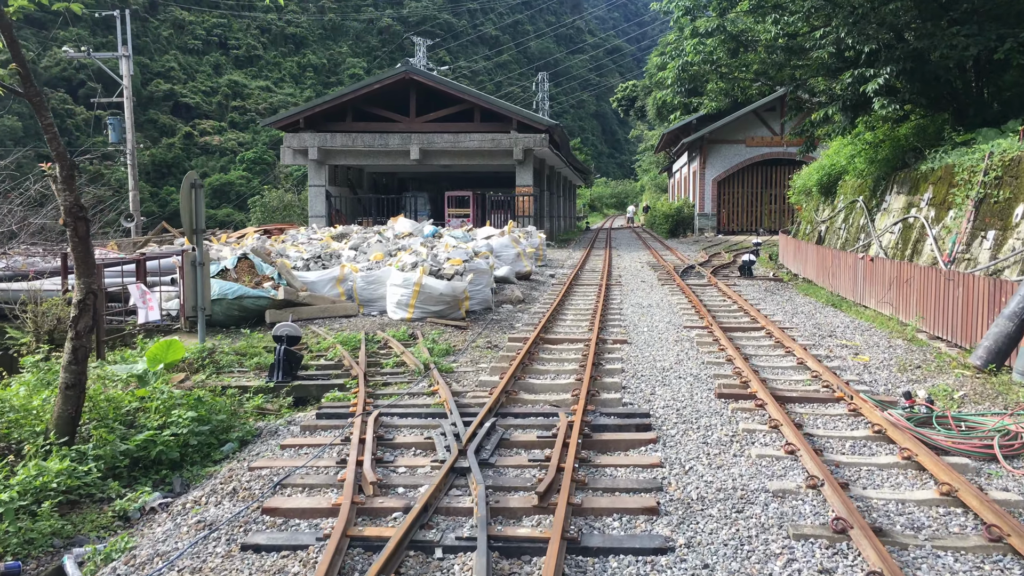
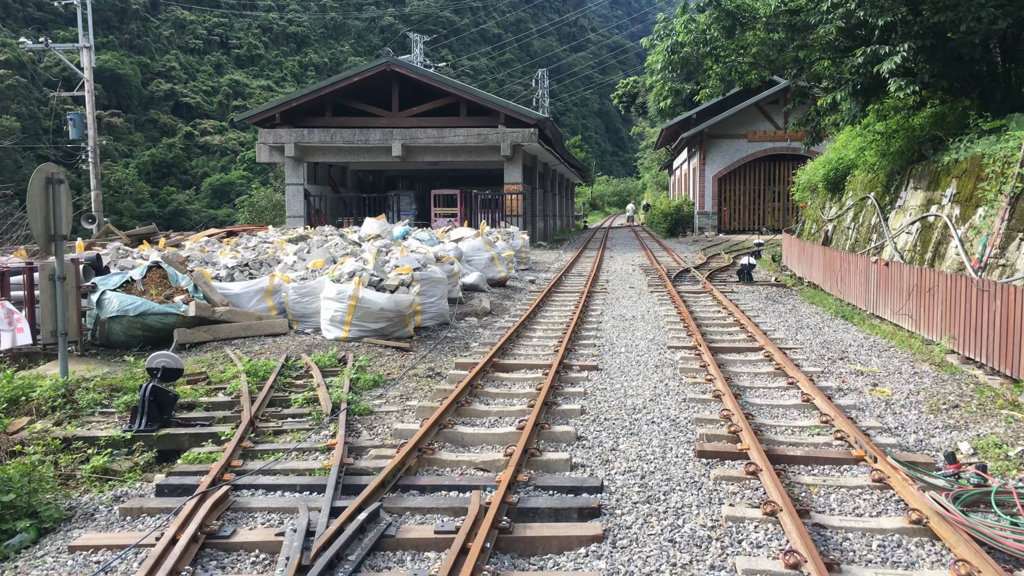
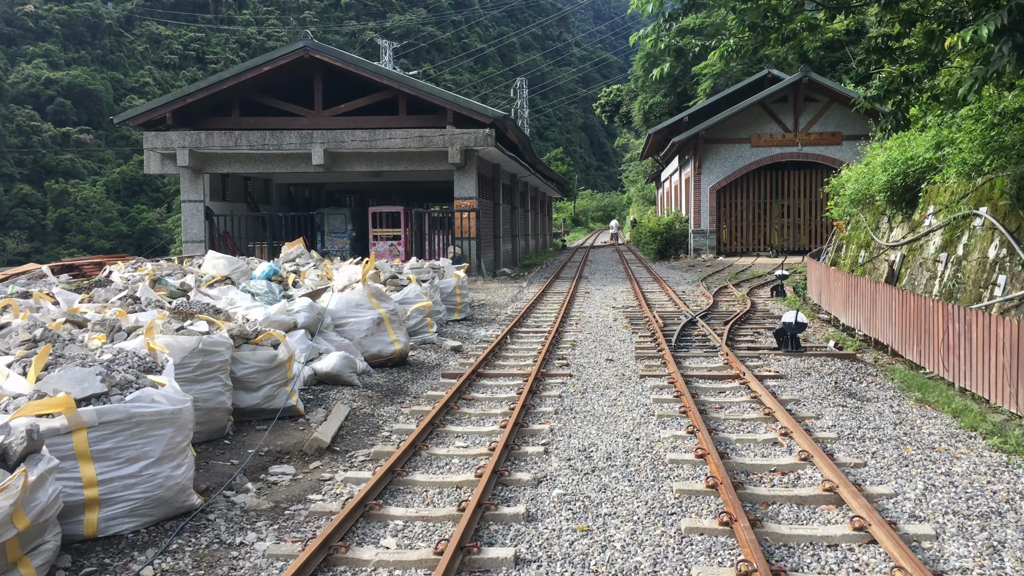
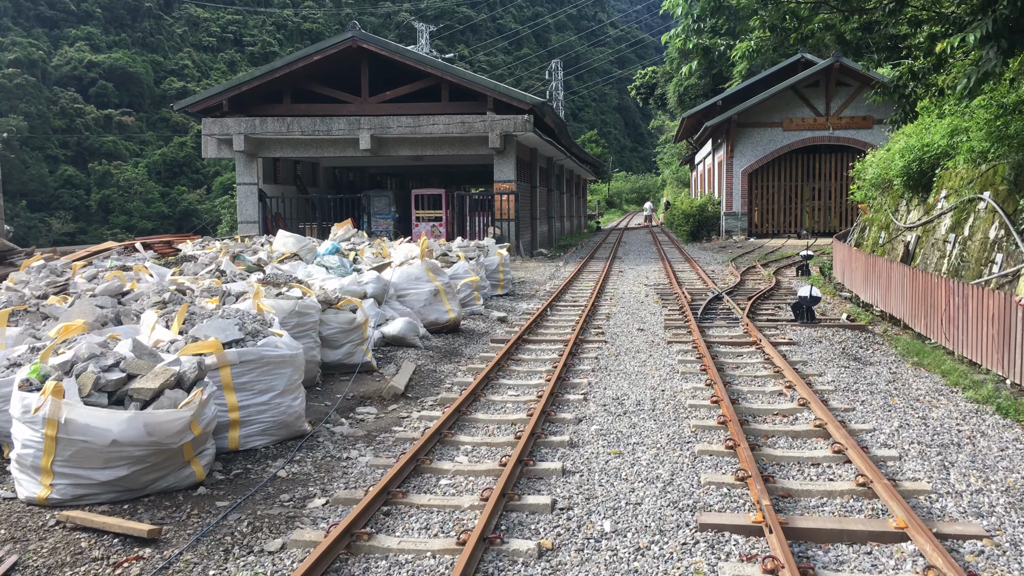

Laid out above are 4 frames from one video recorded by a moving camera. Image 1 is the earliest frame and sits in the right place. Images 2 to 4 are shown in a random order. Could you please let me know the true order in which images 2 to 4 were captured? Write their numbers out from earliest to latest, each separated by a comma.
2, 4, 3
